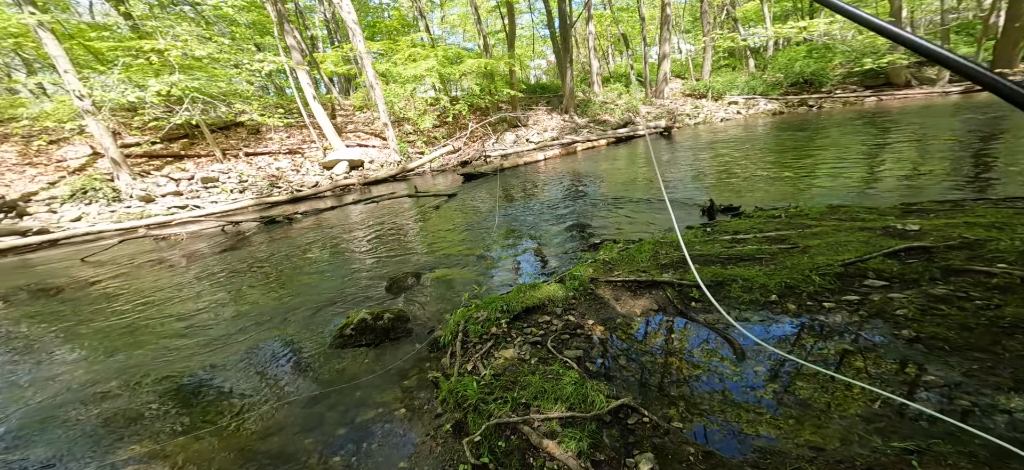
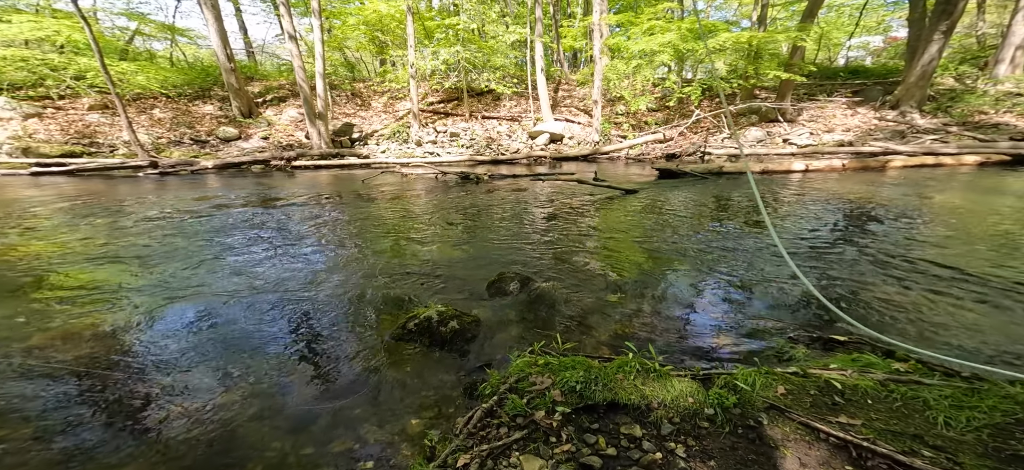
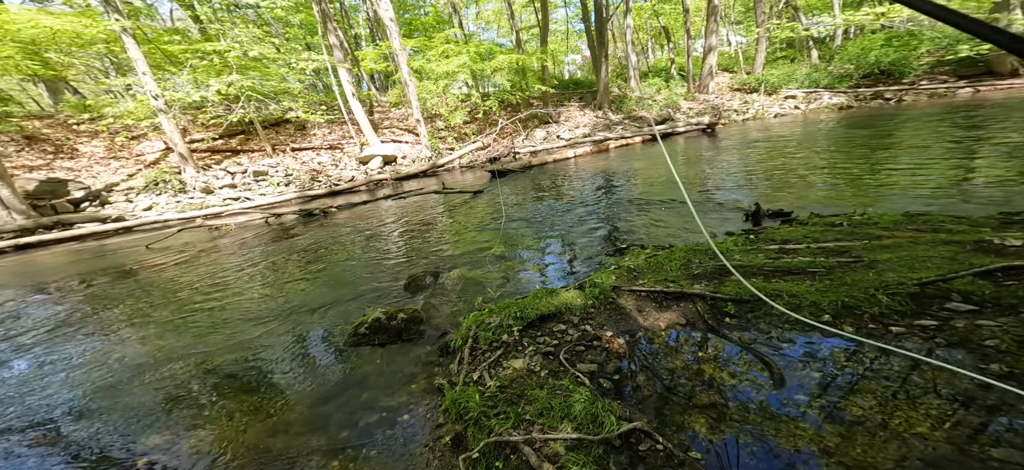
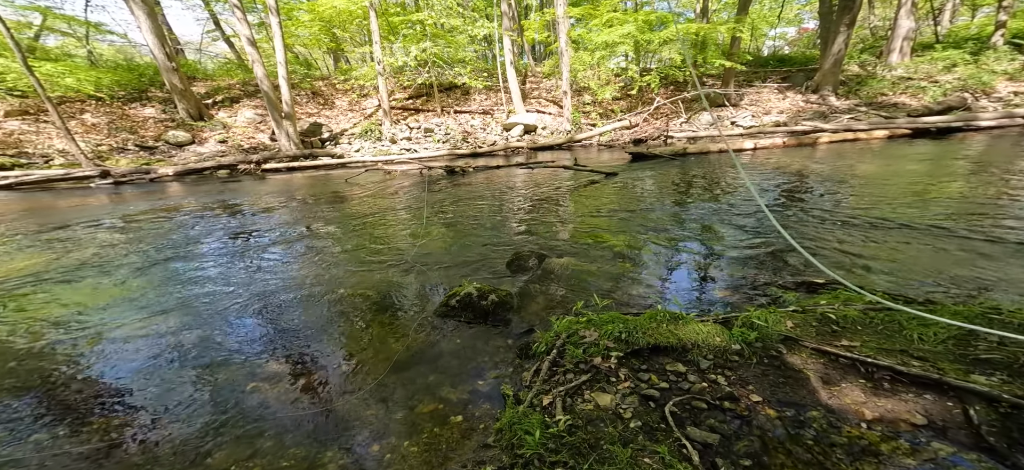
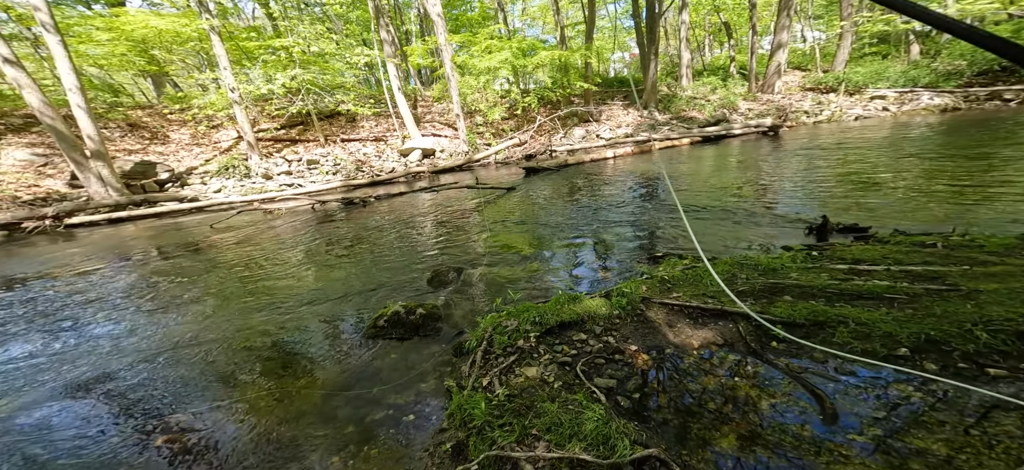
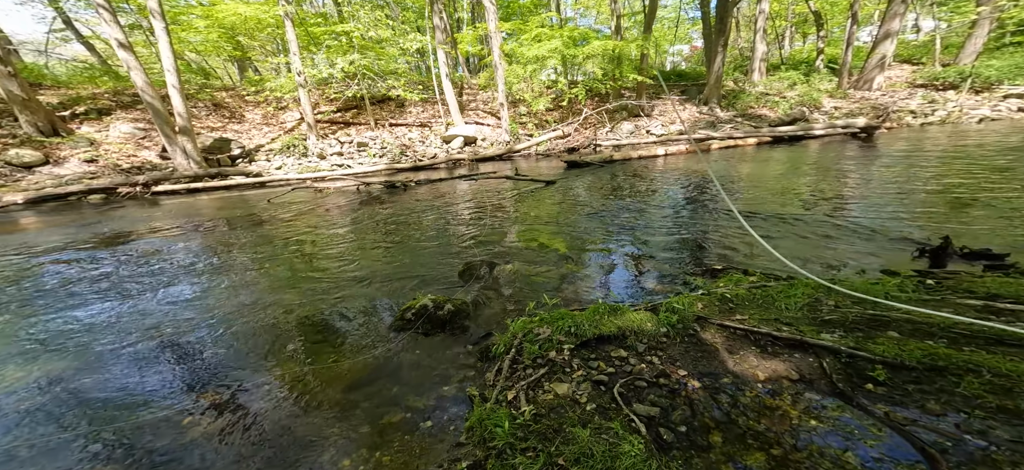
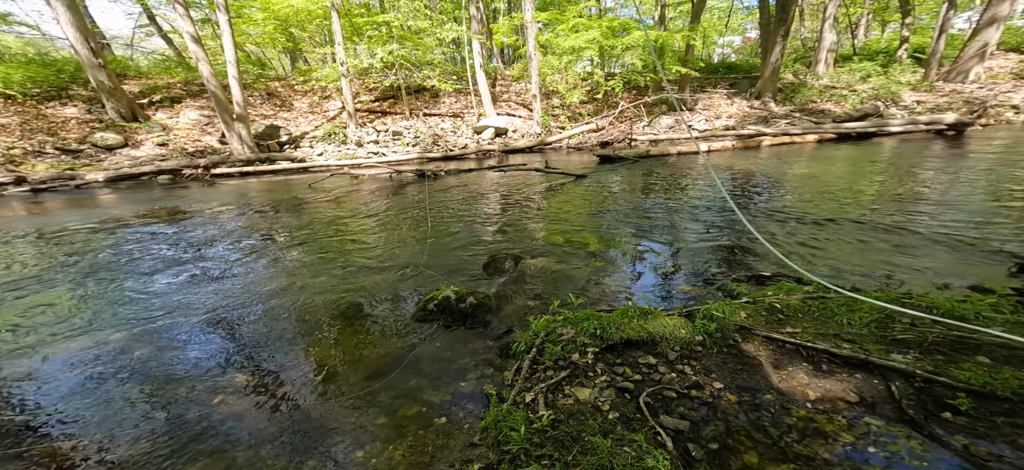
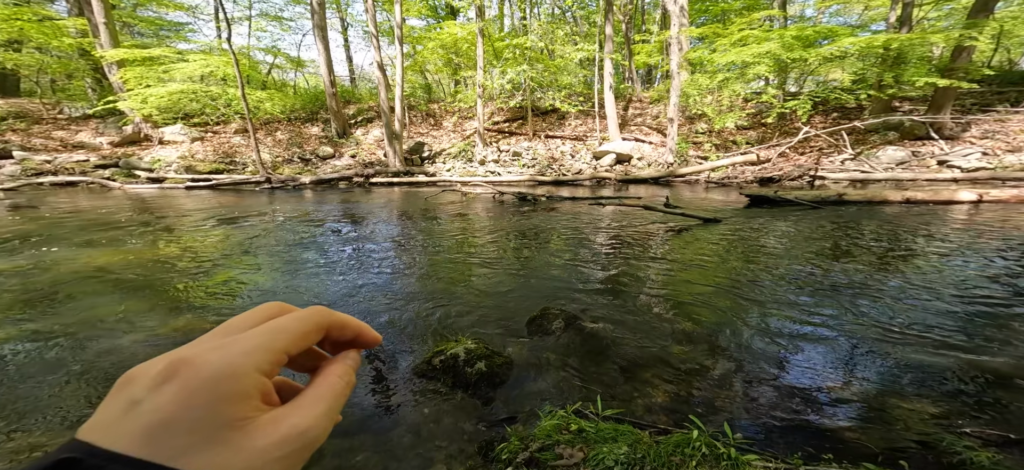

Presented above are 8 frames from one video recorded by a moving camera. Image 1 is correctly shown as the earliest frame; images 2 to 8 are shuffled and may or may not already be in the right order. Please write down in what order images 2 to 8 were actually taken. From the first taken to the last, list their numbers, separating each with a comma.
3, 5, 6, 7, 4, 2, 8
